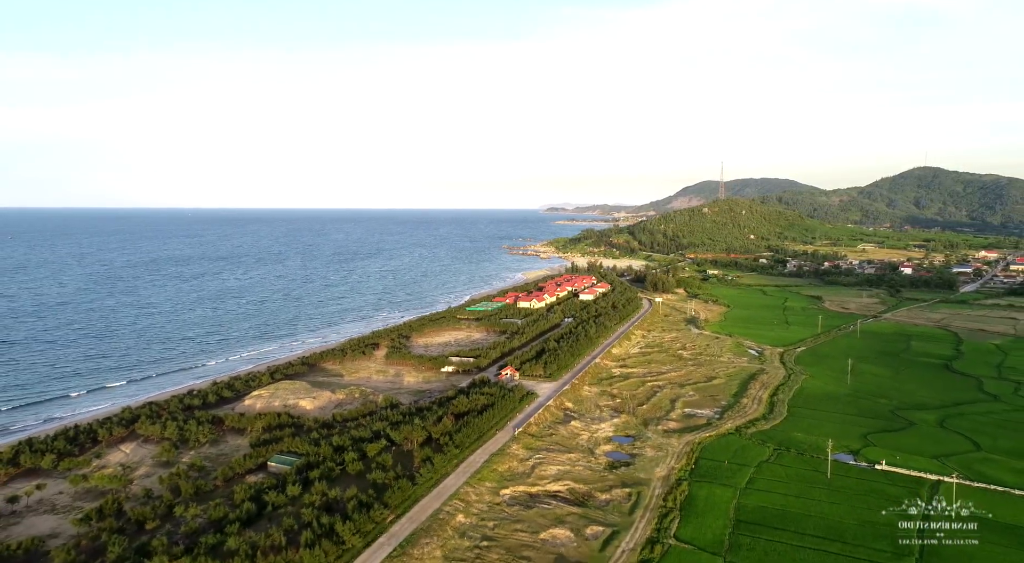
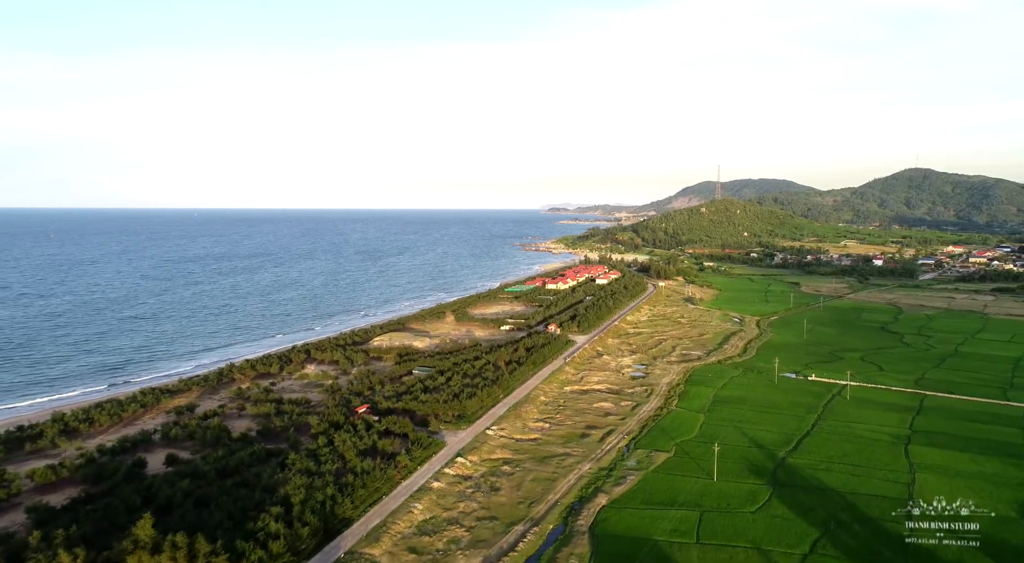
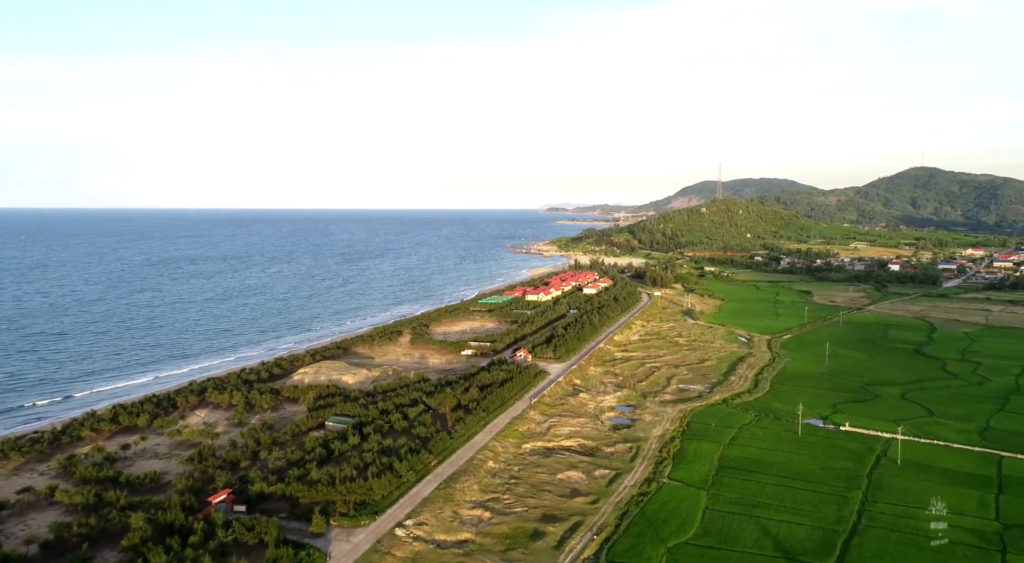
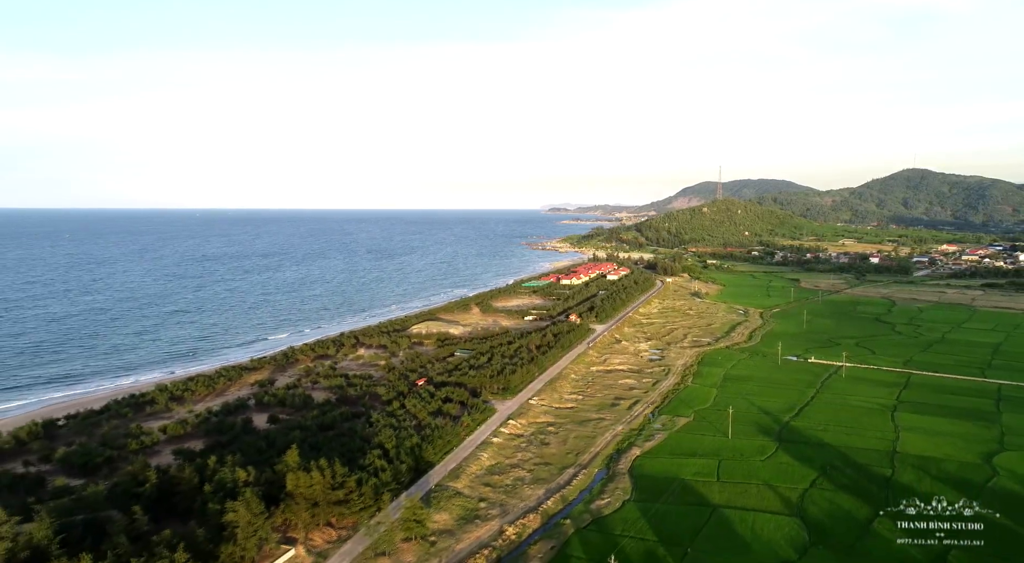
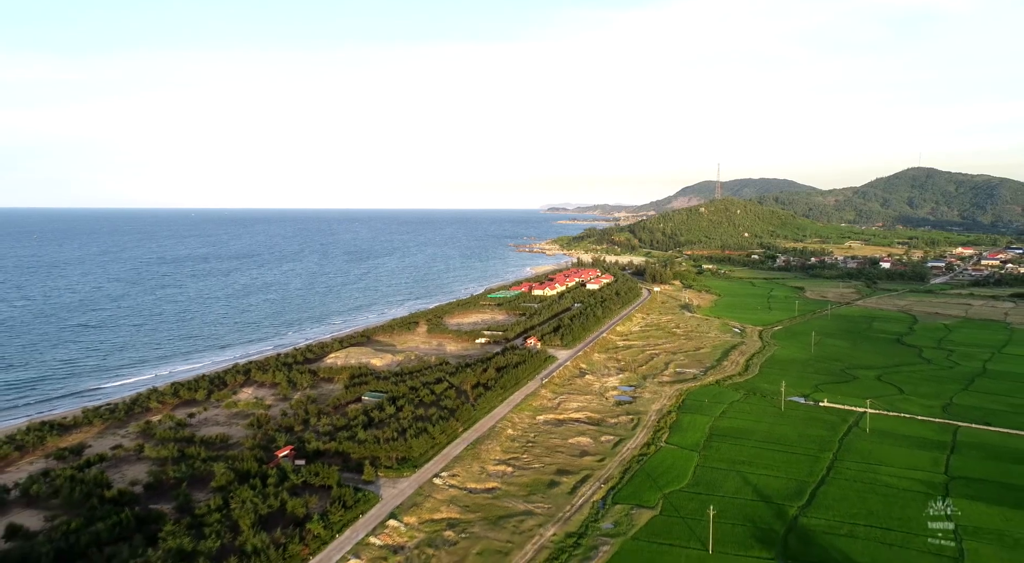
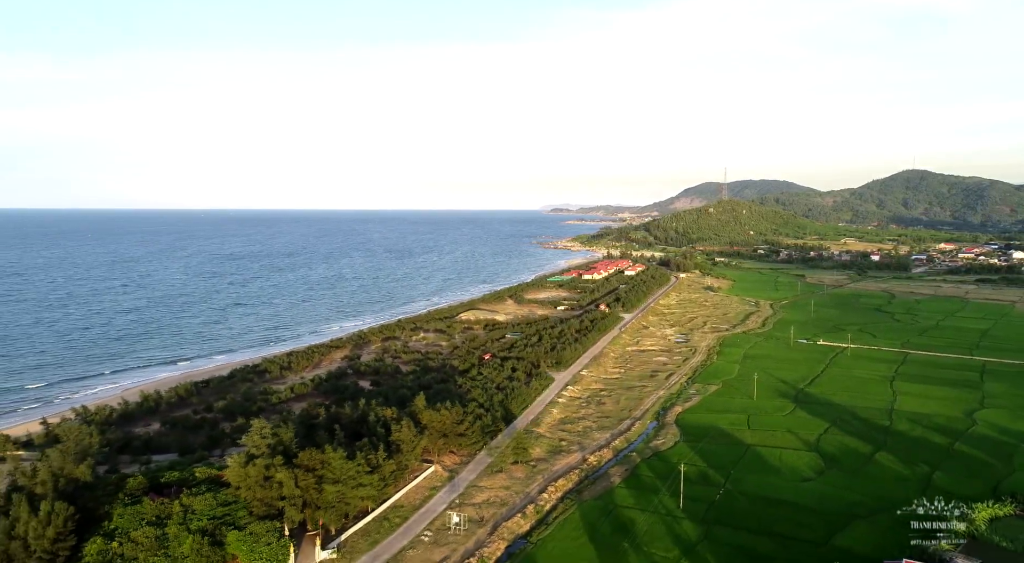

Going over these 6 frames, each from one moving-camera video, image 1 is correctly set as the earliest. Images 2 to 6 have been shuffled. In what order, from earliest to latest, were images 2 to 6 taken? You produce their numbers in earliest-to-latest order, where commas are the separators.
3, 5, 2, 4, 6
